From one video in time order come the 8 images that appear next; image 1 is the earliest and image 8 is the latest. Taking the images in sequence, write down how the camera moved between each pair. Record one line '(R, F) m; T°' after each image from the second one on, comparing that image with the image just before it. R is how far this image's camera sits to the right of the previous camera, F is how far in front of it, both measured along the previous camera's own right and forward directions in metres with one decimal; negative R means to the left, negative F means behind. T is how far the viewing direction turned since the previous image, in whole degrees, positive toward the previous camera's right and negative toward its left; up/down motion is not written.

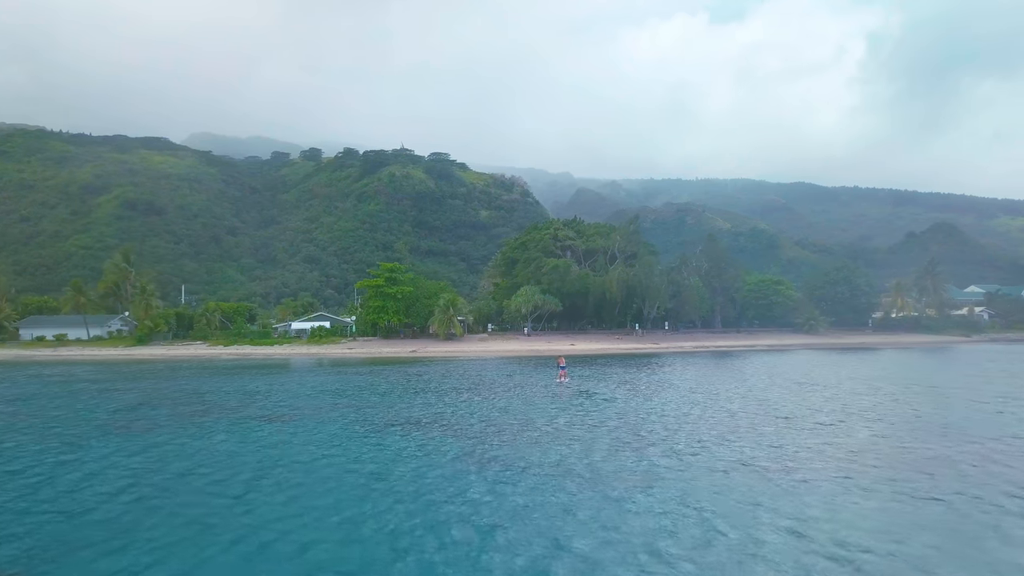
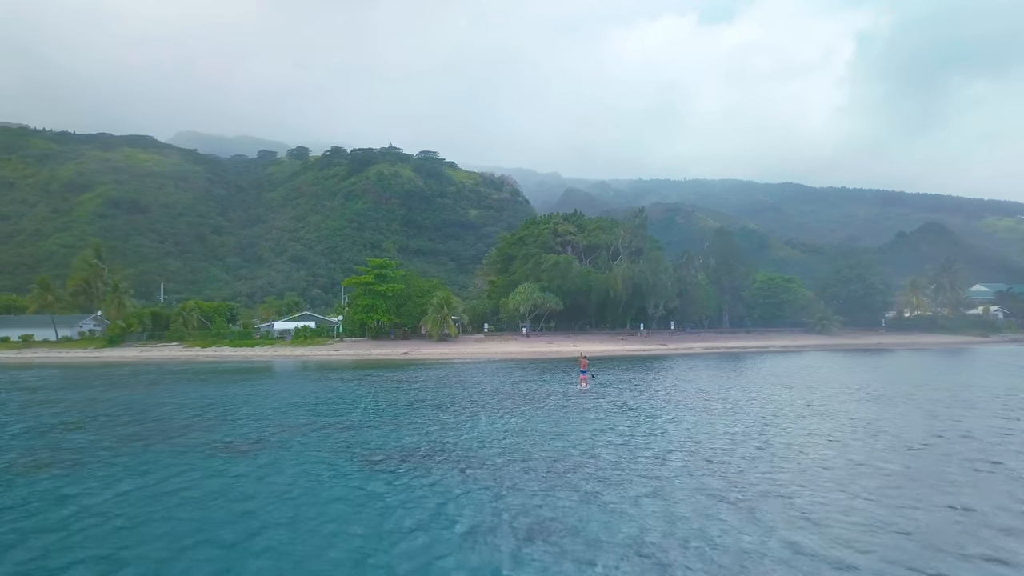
(-0.7, +3.9) m; +1°
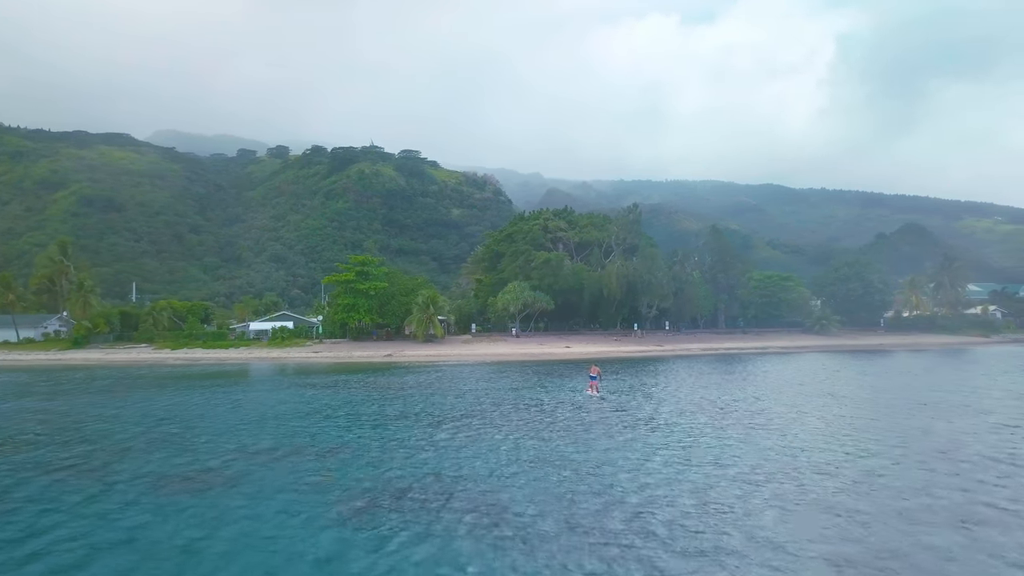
(-0.5, +2.8) m; +1°
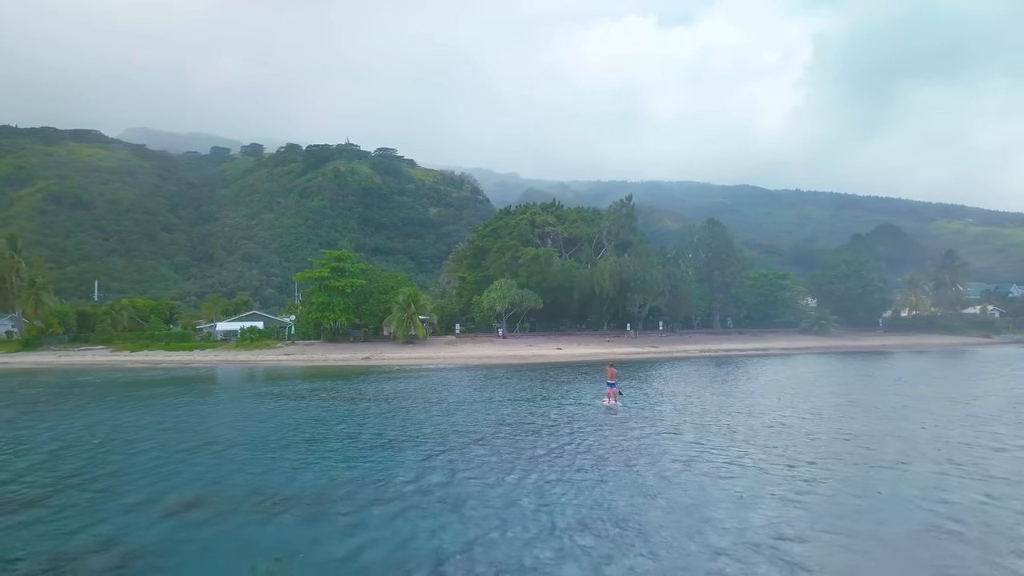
(-0.7, +3.5) m; +2°
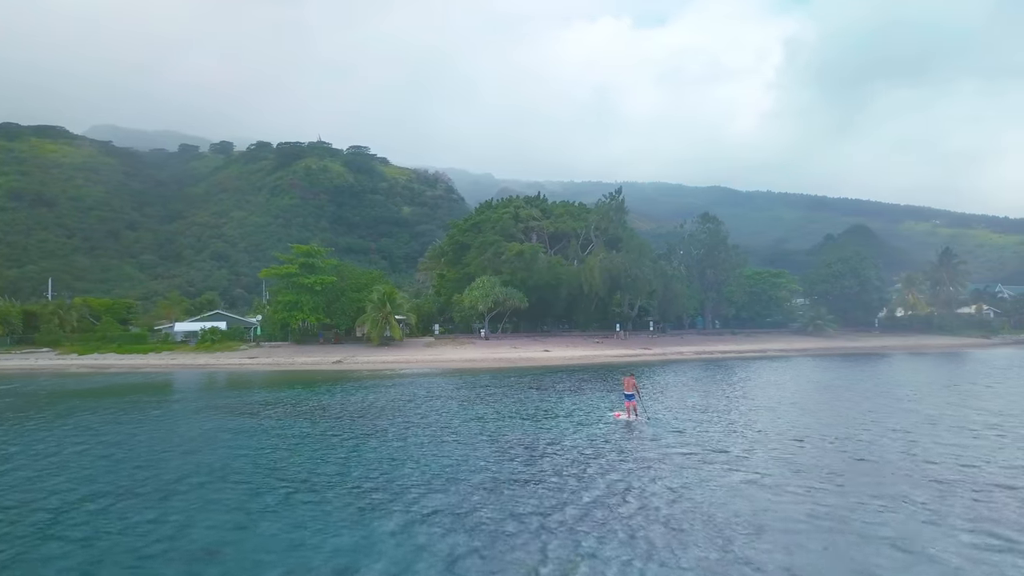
(-0.6, +3.6) m; +2°
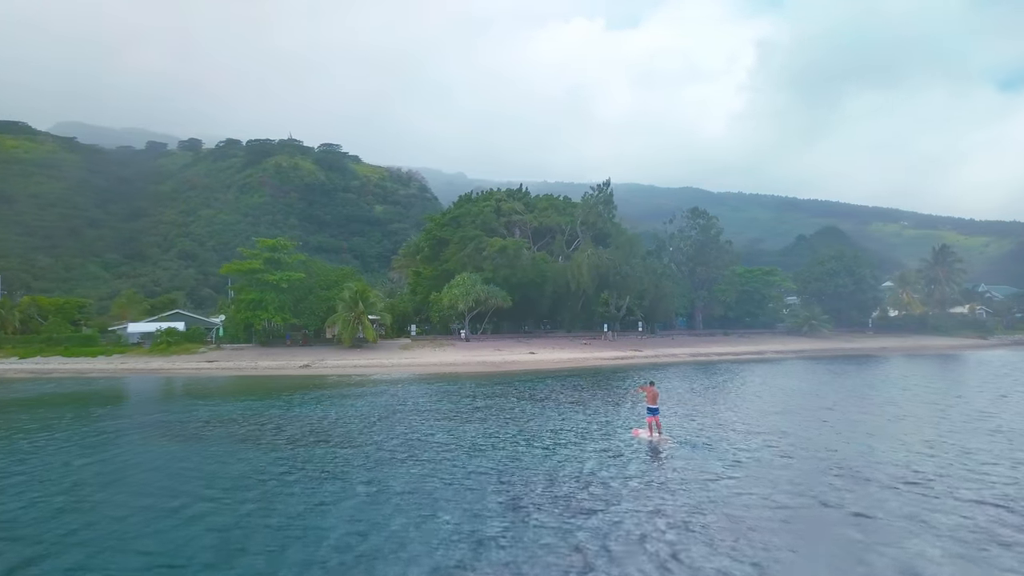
(-0.5, +3.3) m; +2°
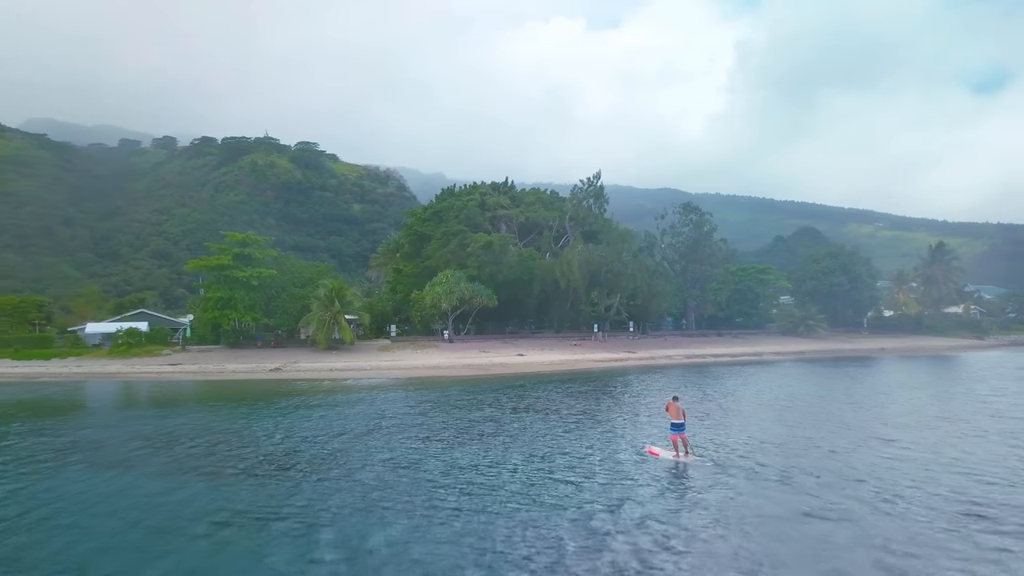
(-0.4, +2.6) m; +2°
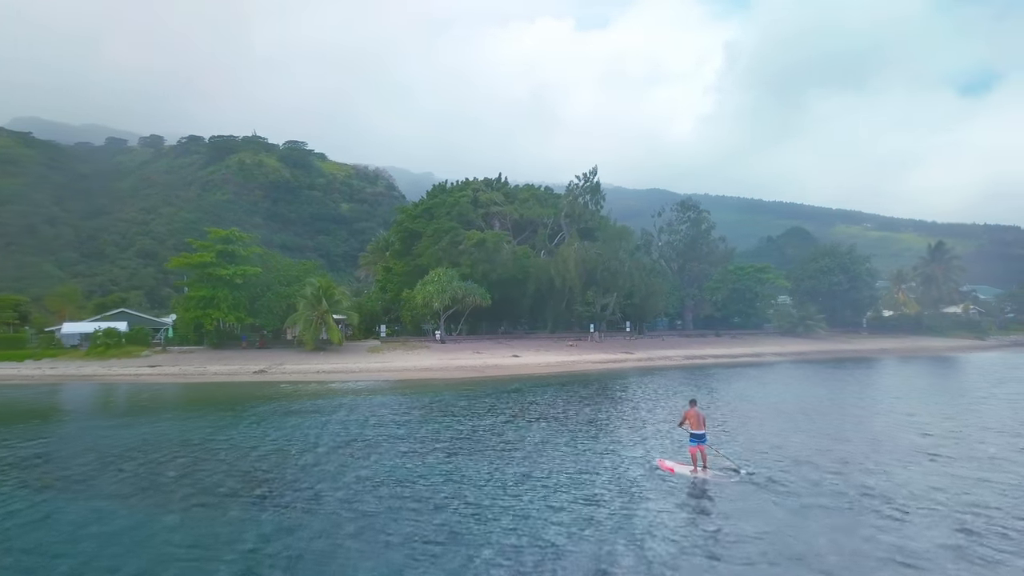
(-0.3, +1.4) m; +1°
